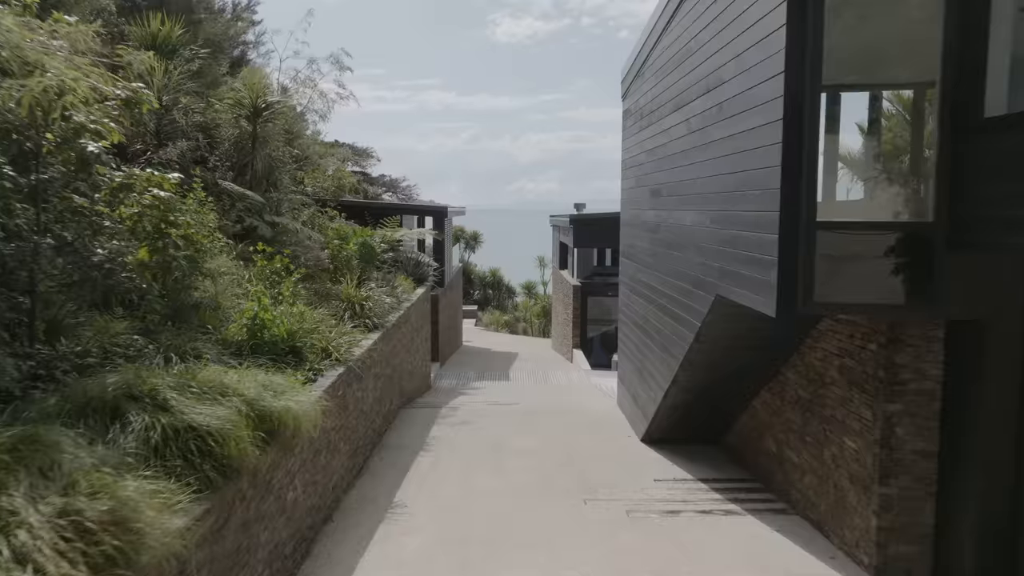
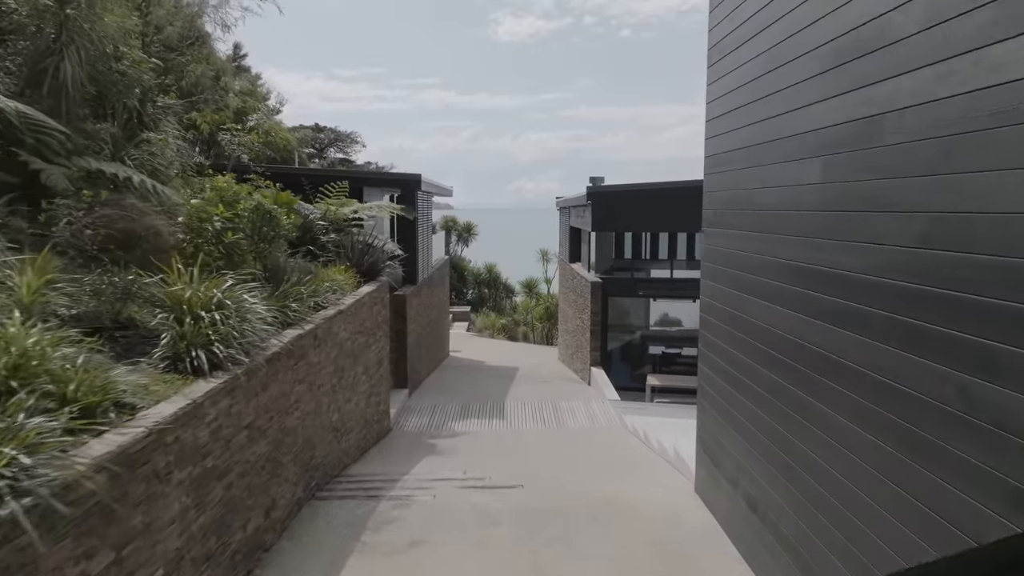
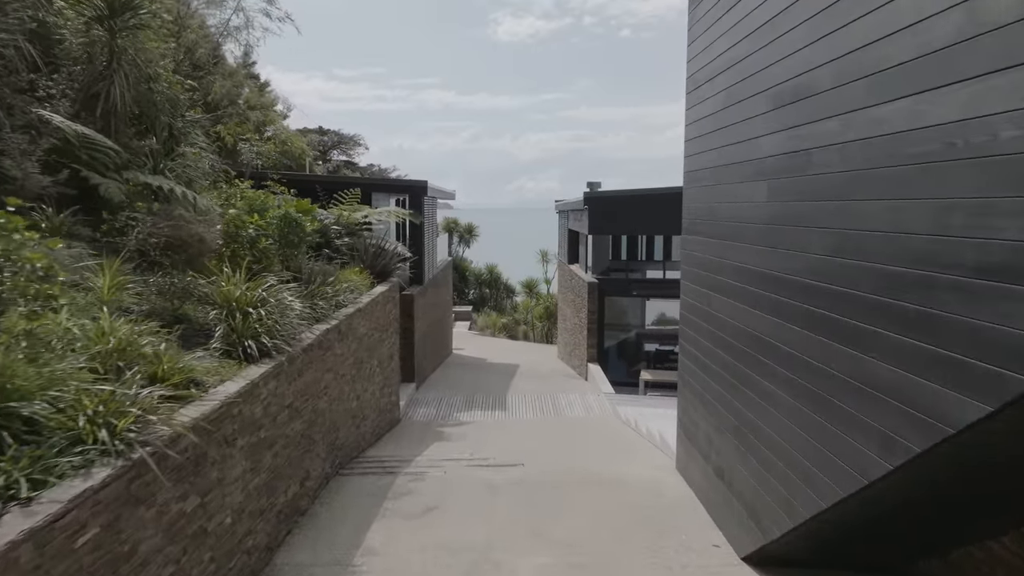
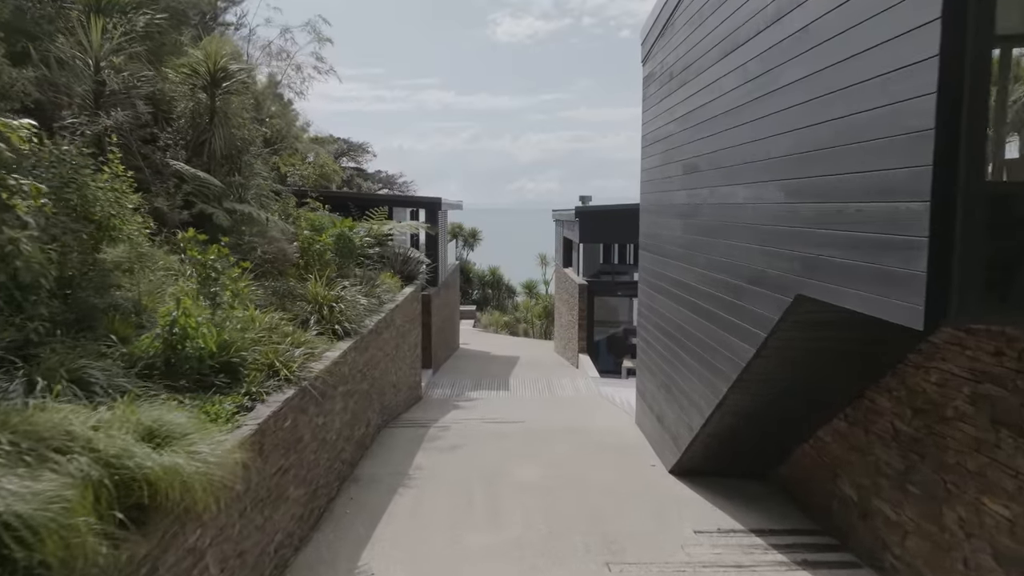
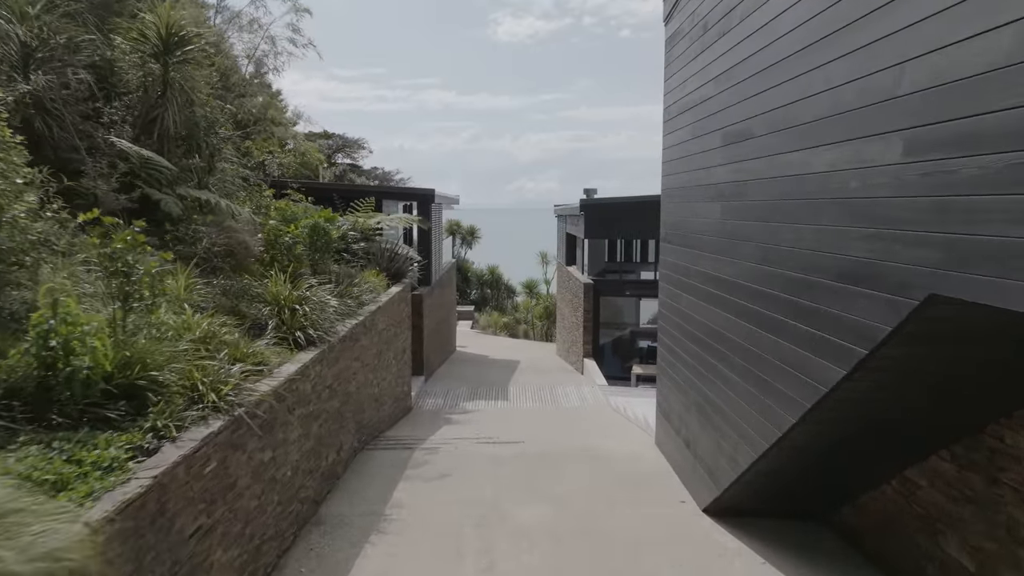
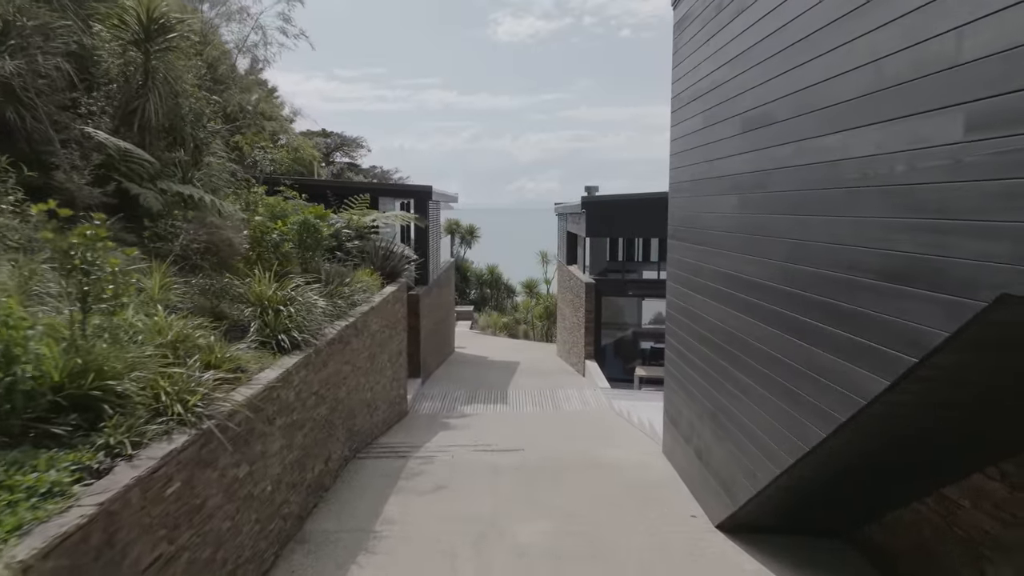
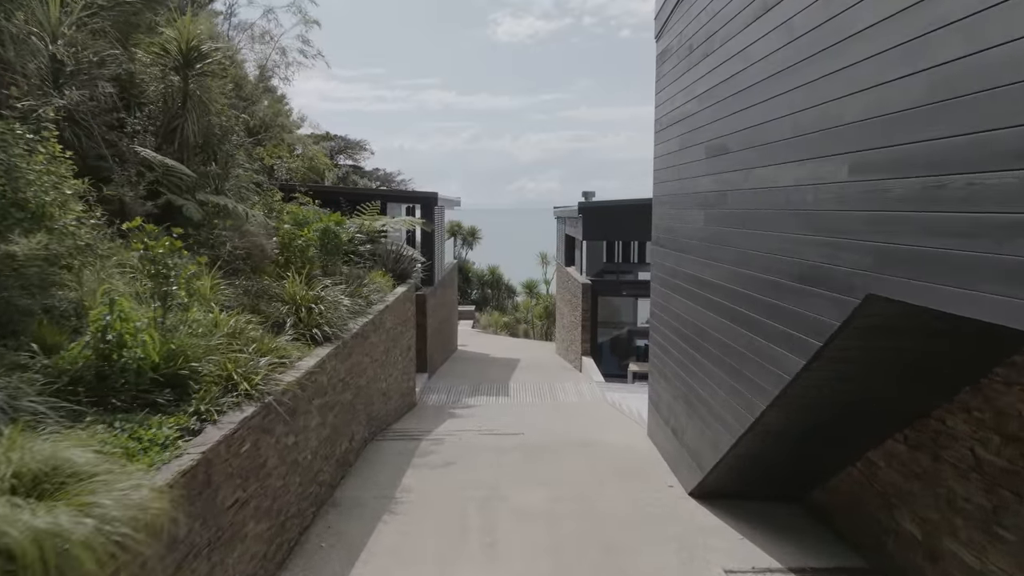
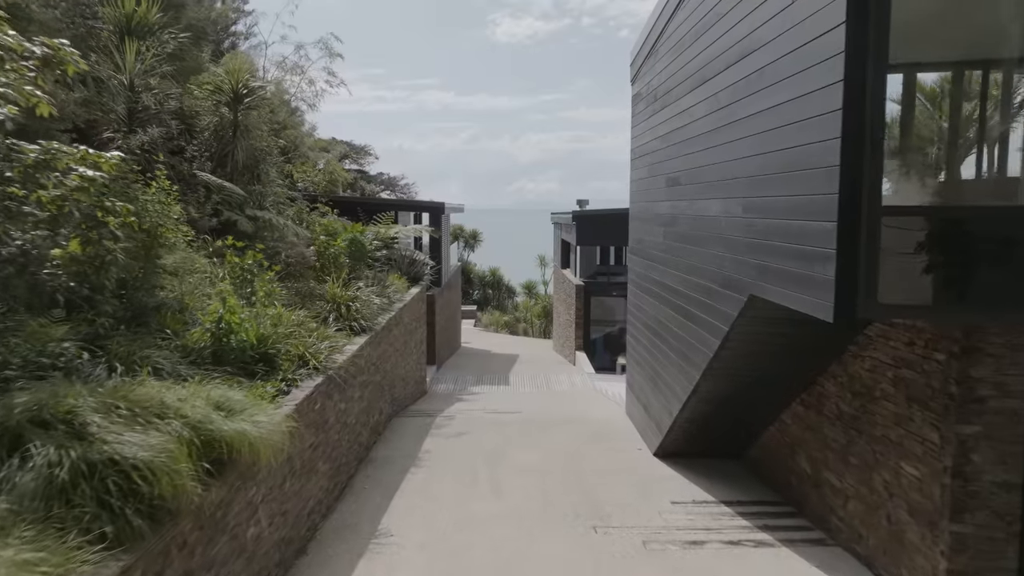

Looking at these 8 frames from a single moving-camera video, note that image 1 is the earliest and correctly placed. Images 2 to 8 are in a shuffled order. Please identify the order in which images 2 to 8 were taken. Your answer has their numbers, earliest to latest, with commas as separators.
8, 4, 7, 5, 6, 3, 2
